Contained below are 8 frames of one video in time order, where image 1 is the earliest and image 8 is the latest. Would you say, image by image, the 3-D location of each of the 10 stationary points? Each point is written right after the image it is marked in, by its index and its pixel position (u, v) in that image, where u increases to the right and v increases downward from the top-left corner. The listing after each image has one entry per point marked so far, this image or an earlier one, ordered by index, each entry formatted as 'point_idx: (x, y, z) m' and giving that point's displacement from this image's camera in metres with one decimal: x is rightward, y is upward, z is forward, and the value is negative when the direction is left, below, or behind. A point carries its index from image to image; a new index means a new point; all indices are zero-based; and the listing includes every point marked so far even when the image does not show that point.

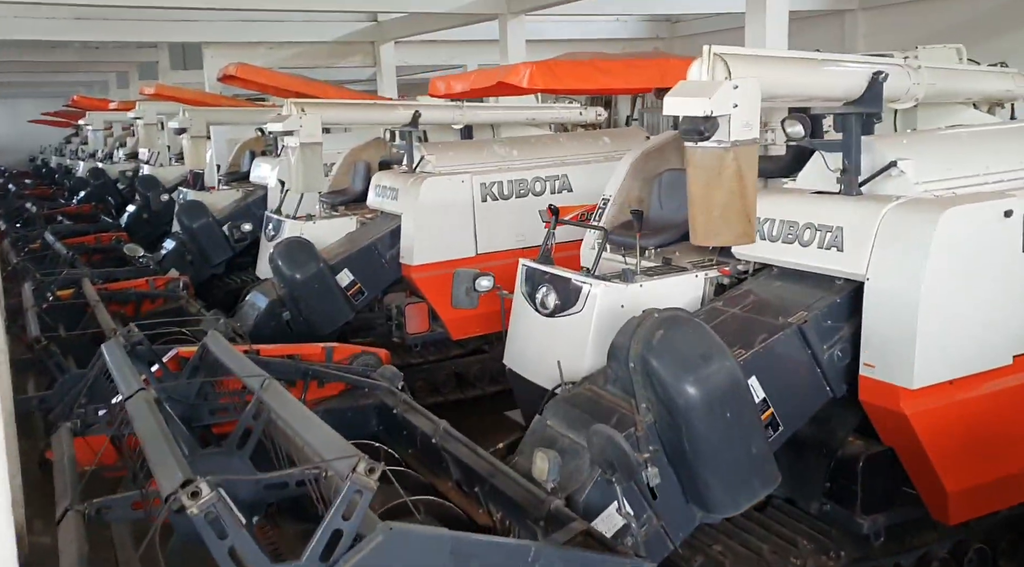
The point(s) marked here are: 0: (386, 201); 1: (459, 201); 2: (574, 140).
0: (-0.7, +0.4, +4.8) m
1: (-0.3, +0.4, +4.5) m
2: (+0.3, +0.8, +5.0) m
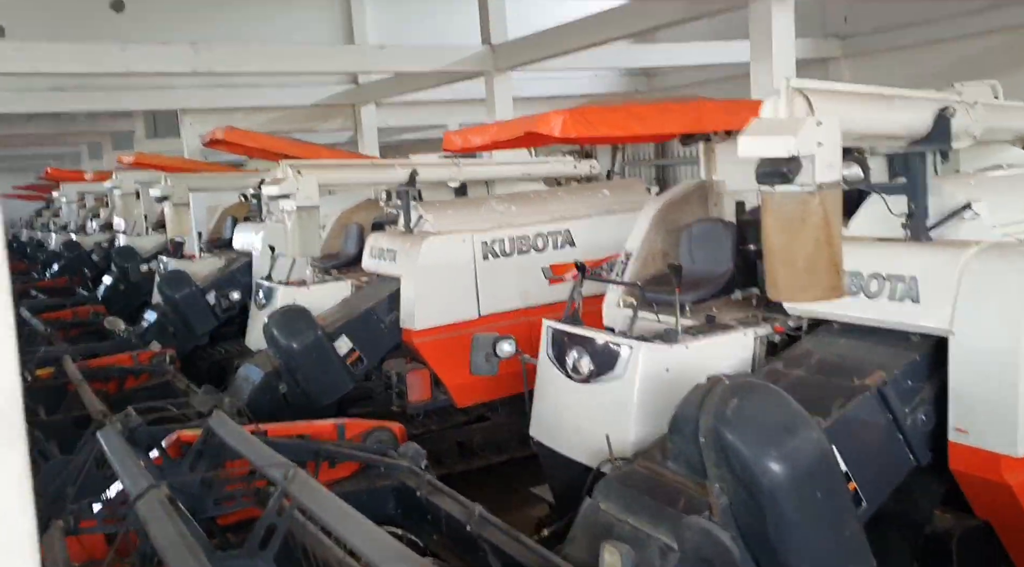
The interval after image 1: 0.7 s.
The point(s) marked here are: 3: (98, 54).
0: (-0.6, +0.1, +4.5) m
1: (-0.2, +0.1, +4.3) m
2: (+0.3, +0.5, +4.8) m
3: (-2.4, +1.4, +5.4) m
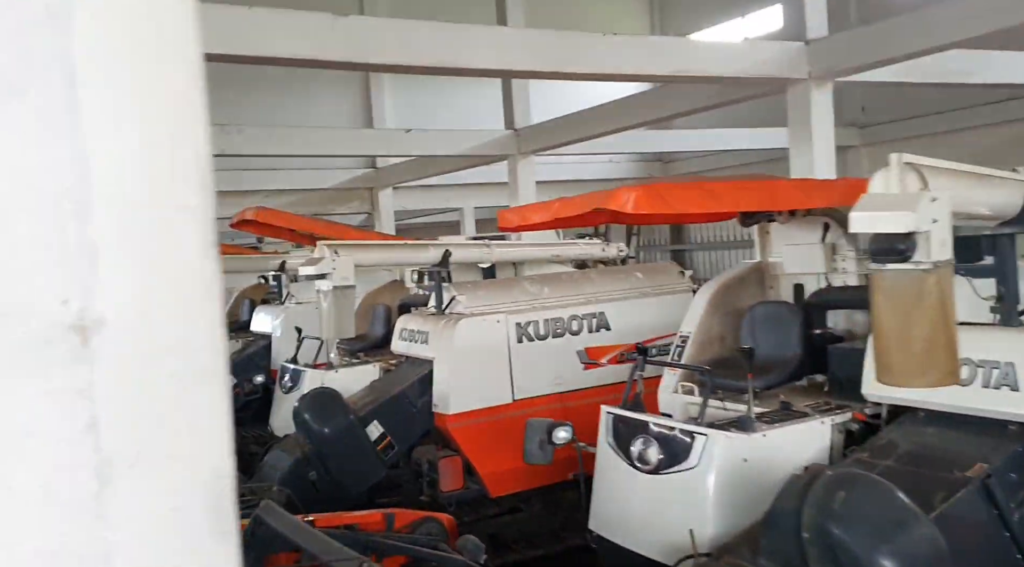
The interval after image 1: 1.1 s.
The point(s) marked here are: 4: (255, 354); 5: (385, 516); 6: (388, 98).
0: (-0.5, -0.3, +4.4) m
1: (-0.1, -0.3, +4.2) m
2: (+0.5, 0.0, +4.7) m
3: (-2.2, +0.9, +5.4) m
4: (-1.8, -0.5, +6.5) m
5: (-0.4, -0.7, +2.6) m
6: (-1.1, +1.7, +8.1) m
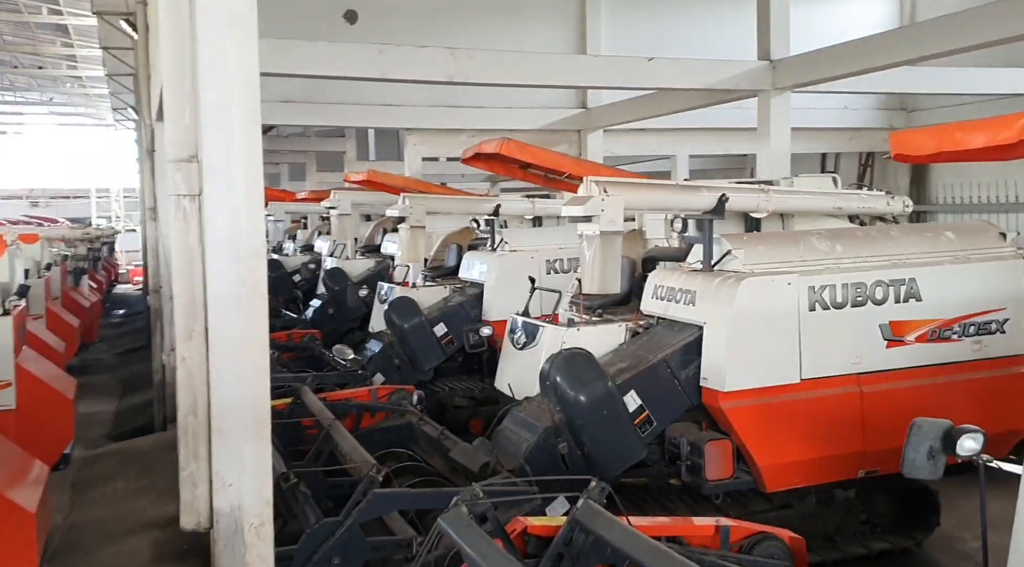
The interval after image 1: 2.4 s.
0: (+0.7, -0.1, +3.8) m
1: (+1.0, -0.1, +3.5) m
2: (+1.7, +0.2, +3.9) m
3: (-0.8, +1.2, +5.0) m
4: (-0.3, -0.1, +6.0) m
5: (+0.5, -0.5, +2.0) m
6: (+0.8, +2.1, +7.4) m
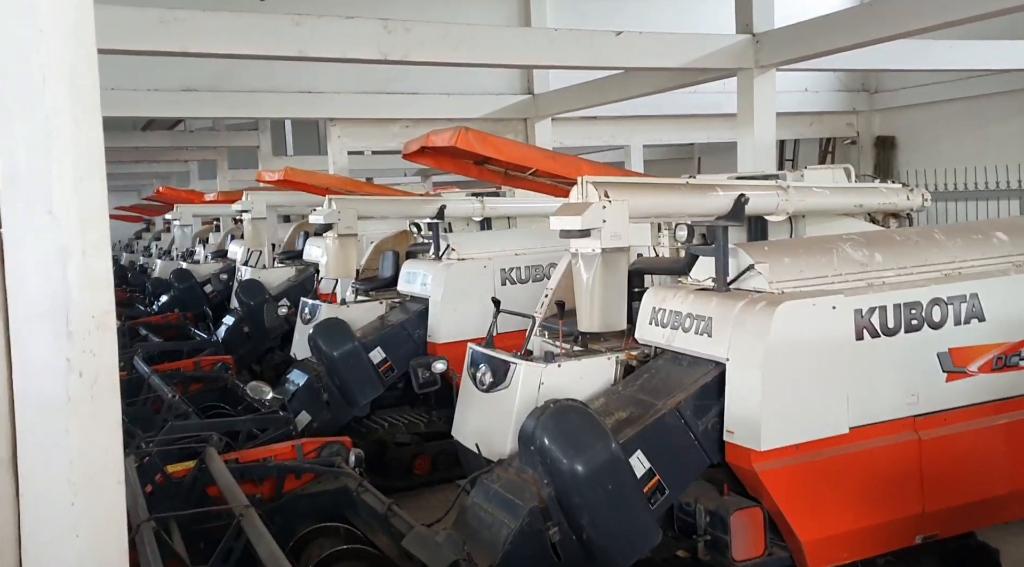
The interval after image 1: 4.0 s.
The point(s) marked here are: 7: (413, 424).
0: (+0.6, -0.2, +3.0) m
1: (+0.9, -0.2, +2.7) m
2: (+1.6, +0.1, +3.2) m
3: (-1.1, +1.1, +4.0) m
4: (-0.6, -0.2, +5.2) m
5: (+0.5, -0.6, +1.2) m
6: (+0.3, +2.0, +6.6) m
7: (-0.6, -0.8, +5.2) m
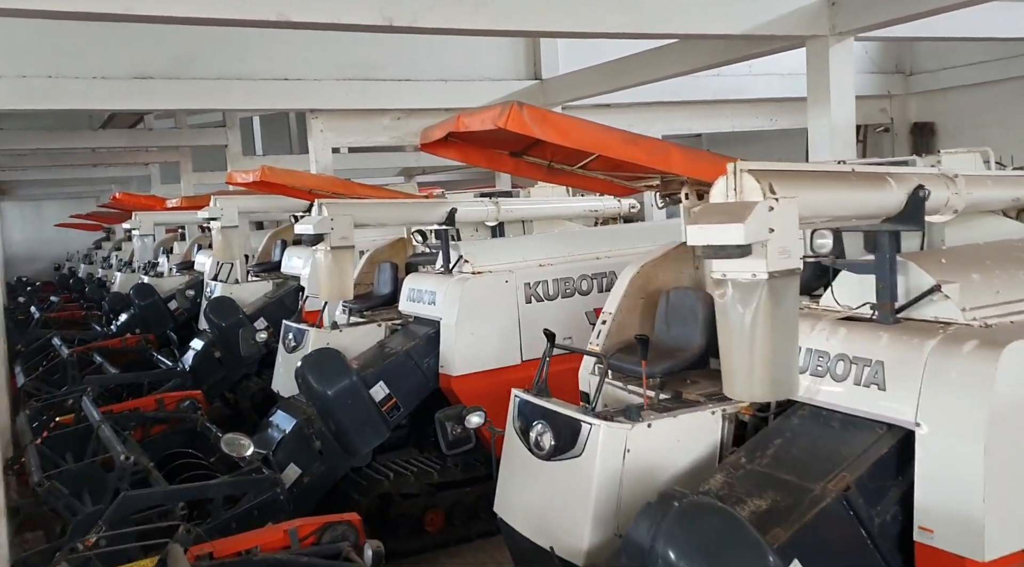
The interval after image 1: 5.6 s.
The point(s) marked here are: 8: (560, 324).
0: (+0.8, -0.2, +2.2) m
1: (+1.2, -0.2, +1.9) m
2: (+1.8, +0.1, +2.4) m
3: (-0.9, +1.0, +3.1) m
4: (-0.5, -0.3, +4.3) m
5: (+0.8, -0.7, +0.4) m
6: (+0.3, +2.0, +5.7) m
7: (-0.4, -0.9, +4.3) m
8: (+0.2, -0.2, +4.4) m
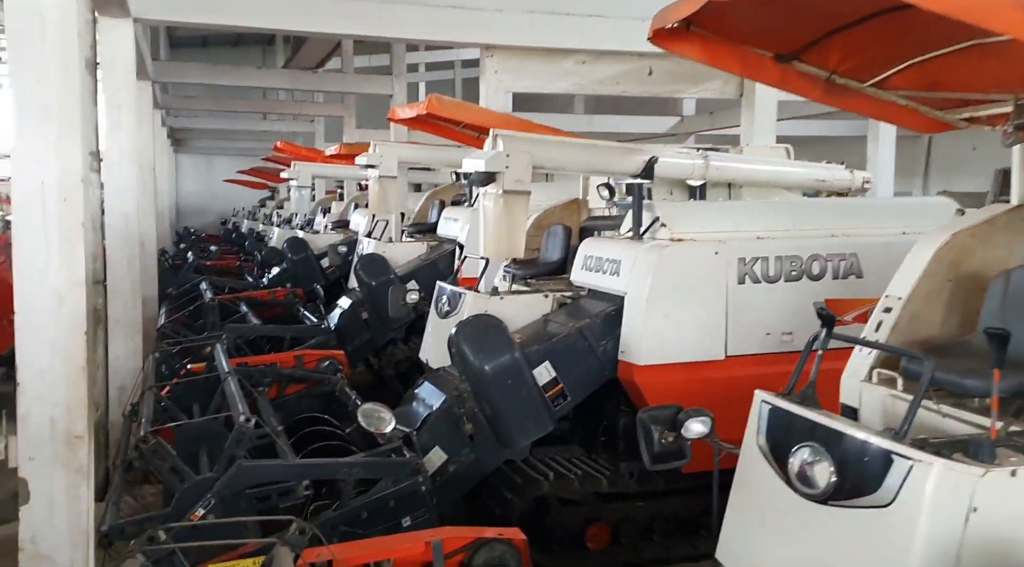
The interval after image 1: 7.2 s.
0: (+1.2, -0.2, +1.2) m
1: (+1.5, -0.2, +0.8) m
2: (+2.2, 0.0, +1.2) m
3: (-0.2, +1.2, +2.4) m
4: (+0.3, -0.2, +3.5) m
5: (+0.9, -0.7, -0.6) m
6: (+1.5, +2.0, +4.7) m
7: (+0.3, -0.8, +3.5) m
8: (+1.0, -0.1, +3.5) m
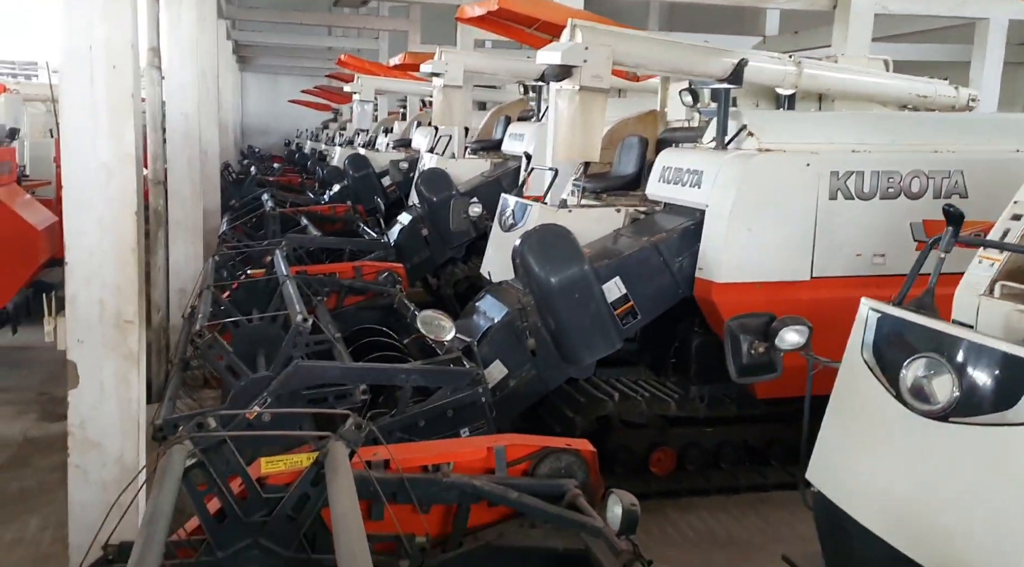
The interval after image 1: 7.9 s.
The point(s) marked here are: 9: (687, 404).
0: (+1.3, -0.1, +0.9) m
1: (+1.6, -0.2, +0.5) m
2: (+2.3, +0.1, +0.9) m
3: (0.0, +1.5, +2.1) m
4: (+0.6, +0.1, +3.3) m
5: (+0.8, -0.7, -0.8) m
6: (+1.9, +2.4, +4.3) m
7: (+0.5, -0.4, +3.3) m
8: (+1.3, +0.2, +3.2) m
9: (+0.6, -0.4, +3.3) m
